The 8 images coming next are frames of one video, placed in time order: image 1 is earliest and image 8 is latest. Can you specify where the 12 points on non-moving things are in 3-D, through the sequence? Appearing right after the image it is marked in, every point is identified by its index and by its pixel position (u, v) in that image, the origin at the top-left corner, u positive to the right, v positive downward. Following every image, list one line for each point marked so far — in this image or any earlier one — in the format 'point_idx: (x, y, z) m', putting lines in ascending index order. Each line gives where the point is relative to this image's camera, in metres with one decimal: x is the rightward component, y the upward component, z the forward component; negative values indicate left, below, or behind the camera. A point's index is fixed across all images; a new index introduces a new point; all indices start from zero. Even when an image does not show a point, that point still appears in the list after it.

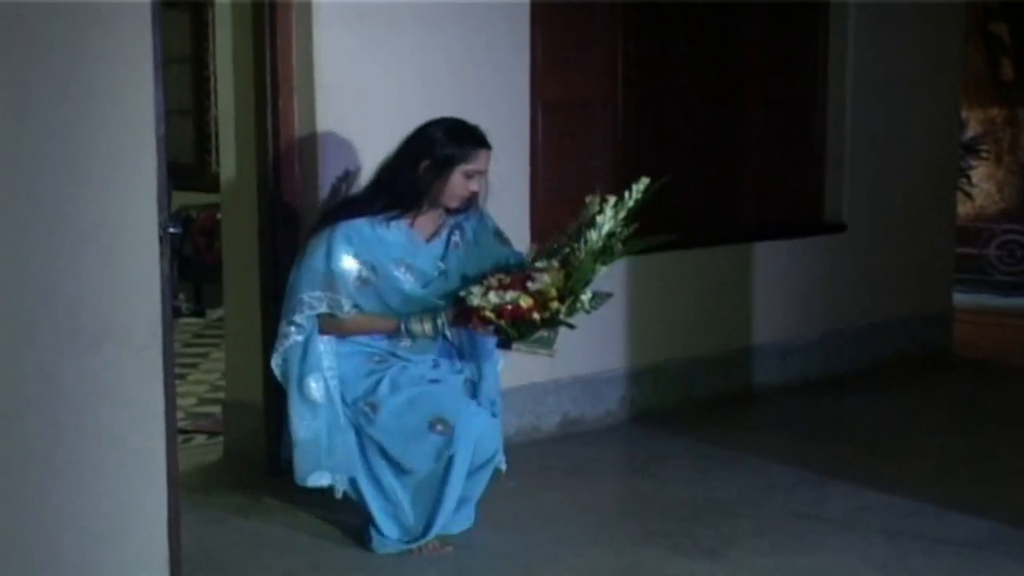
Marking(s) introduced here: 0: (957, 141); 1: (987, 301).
0: (+2.1, +0.7, +7.9) m
1: (+2.9, 0.0, +9.9) m
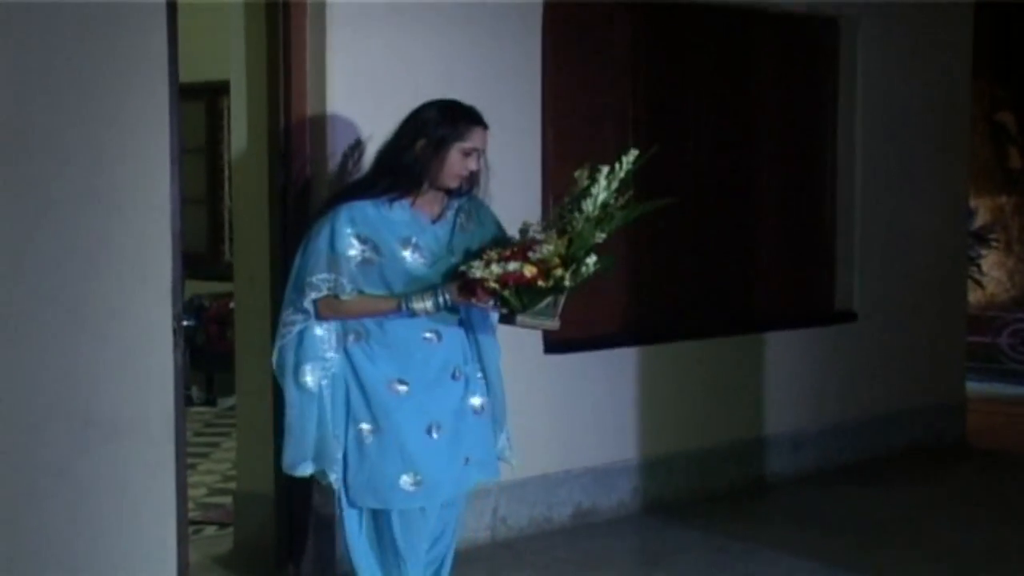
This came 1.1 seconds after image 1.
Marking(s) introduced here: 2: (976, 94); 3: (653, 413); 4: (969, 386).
0: (+2.1, +0.3, +8.0) m
1: (+2.9, -0.6, +9.9) m
2: (+3.4, +1.4, +12.2) m
3: (+0.5, -0.5, +6.5) m
4: (+2.7, -0.6, +9.9) m
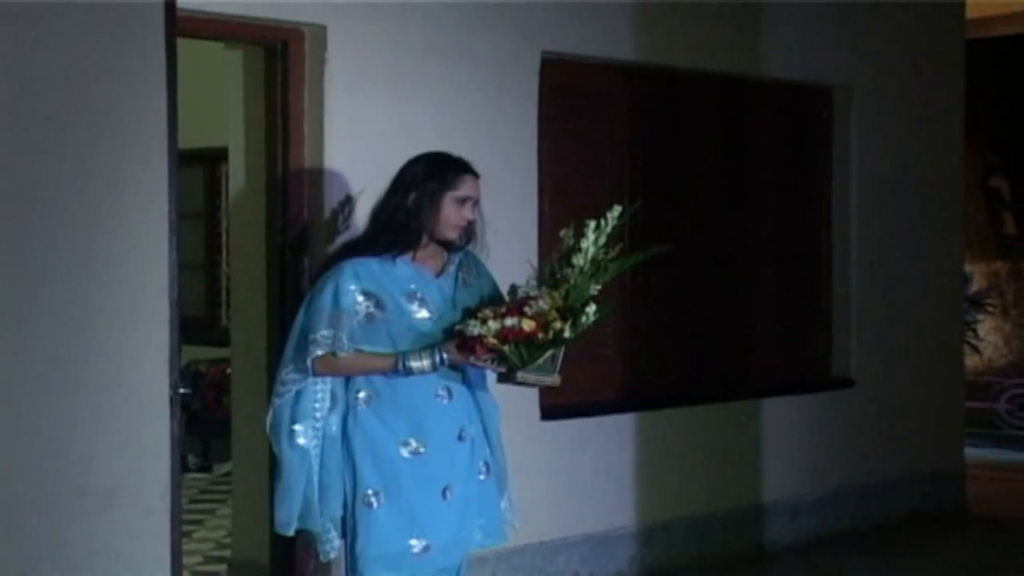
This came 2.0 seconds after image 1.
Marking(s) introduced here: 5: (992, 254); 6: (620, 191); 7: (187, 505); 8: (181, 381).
0: (+2.1, 0.0, +8.0) m
1: (+2.9, -1.0, +9.9) m
2: (+3.3, +0.9, +12.3) m
3: (+0.5, -0.7, +6.5) m
4: (+2.7, -1.0, +9.9) m
5: (+3.6, +0.3, +12.5) m
6: (+0.4, +0.4, +6.6) m
7: (-1.4, -0.9, +7.1) m
8: (-1.3, -0.4, +6.4) m
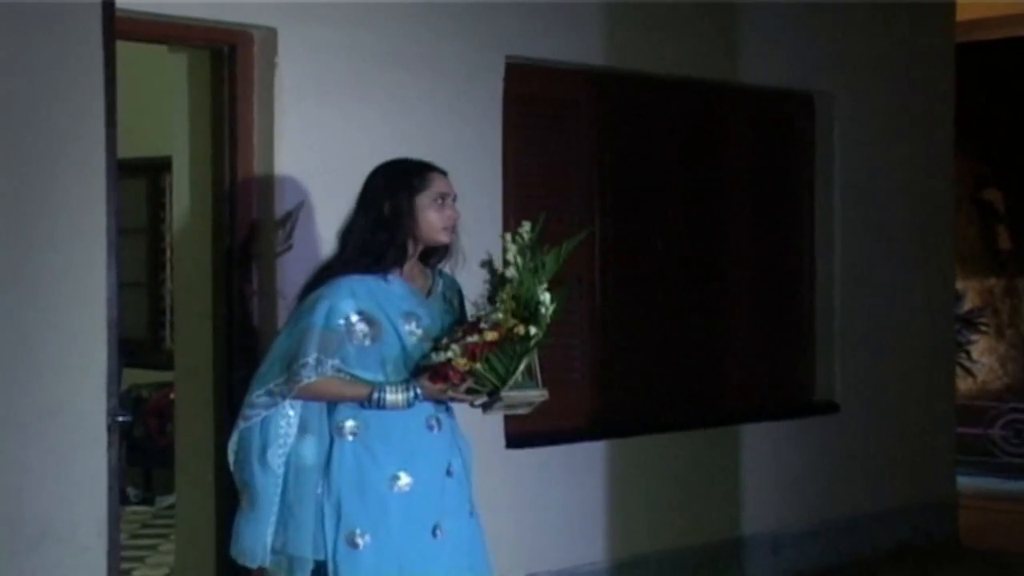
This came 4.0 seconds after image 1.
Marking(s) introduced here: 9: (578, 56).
0: (+2.0, -0.1, +7.6) m
1: (+2.7, -1.1, +9.5) m
2: (+3.1, +0.7, +12.0) m
3: (+0.4, -0.8, +6.1) m
4: (+2.5, -1.1, +9.5) m
5: (+3.4, +0.1, +12.2) m
6: (+0.3, +0.3, +6.2) m
7: (-1.5, -1.0, +6.7) m
8: (-1.4, -0.4, +6.0) m
9: (+0.2, +0.8, +6.0) m
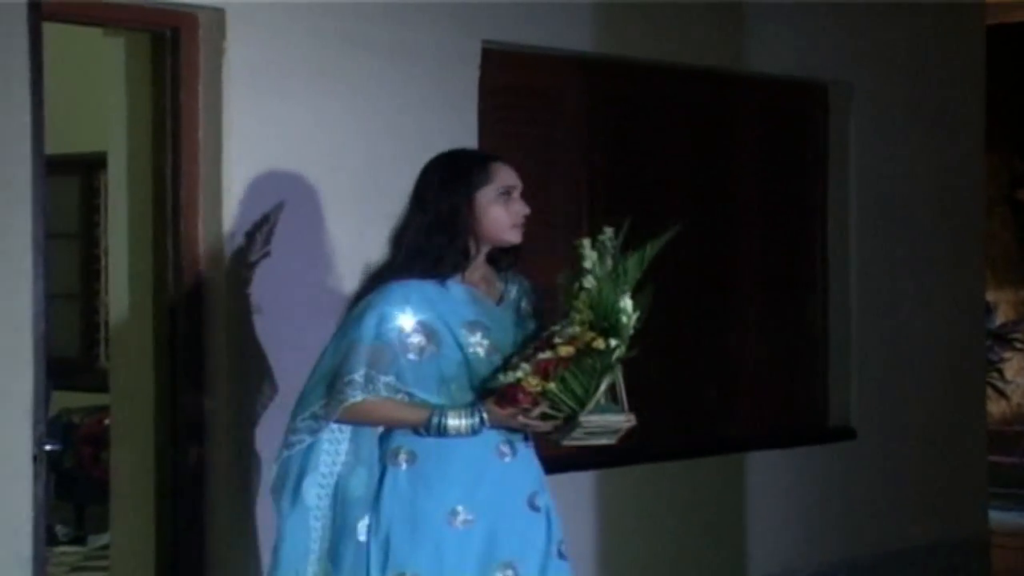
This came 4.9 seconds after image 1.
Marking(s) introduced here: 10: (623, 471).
0: (+1.9, -0.2, +7.0) m
1: (+2.6, -1.2, +8.9) m
2: (+3.0, +0.6, +11.3) m
3: (+0.3, -0.8, +5.4) m
4: (+2.4, -1.2, +8.9) m
5: (+3.3, 0.0, +11.6) m
6: (+0.2, +0.3, +5.5) m
7: (-1.6, -1.0, +6.0) m
8: (-1.5, -0.5, +5.3) m
9: (+0.2, +0.8, +5.4) m
10: (+0.4, -0.6, +5.5) m
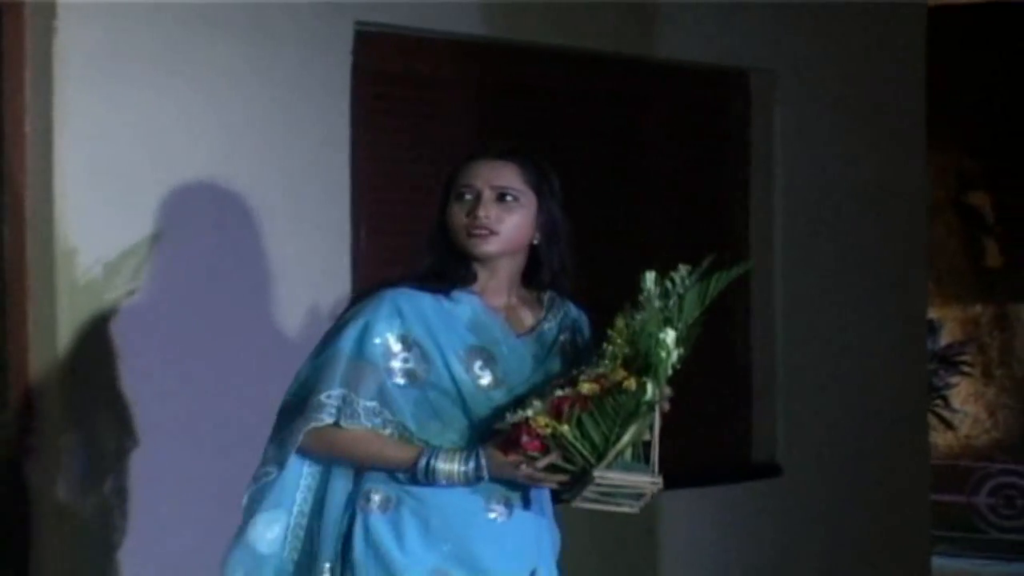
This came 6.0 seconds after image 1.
0: (+1.4, -0.3, +6.4) m
1: (+2.0, -1.3, +8.3) m
2: (+2.3, +0.5, +10.8) m
3: (0.0, -0.9, +4.7) m
4: (+1.9, -1.3, +8.3) m
5: (+2.5, -0.1, +11.1) m
6: (-0.1, +0.2, +4.8) m
7: (-2.0, -1.1, +5.2) m
8: (-1.8, -0.5, +4.5) m
9: (-0.2, +0.7, +4.7) m
10: (0.0, -0.6, +4.8) m
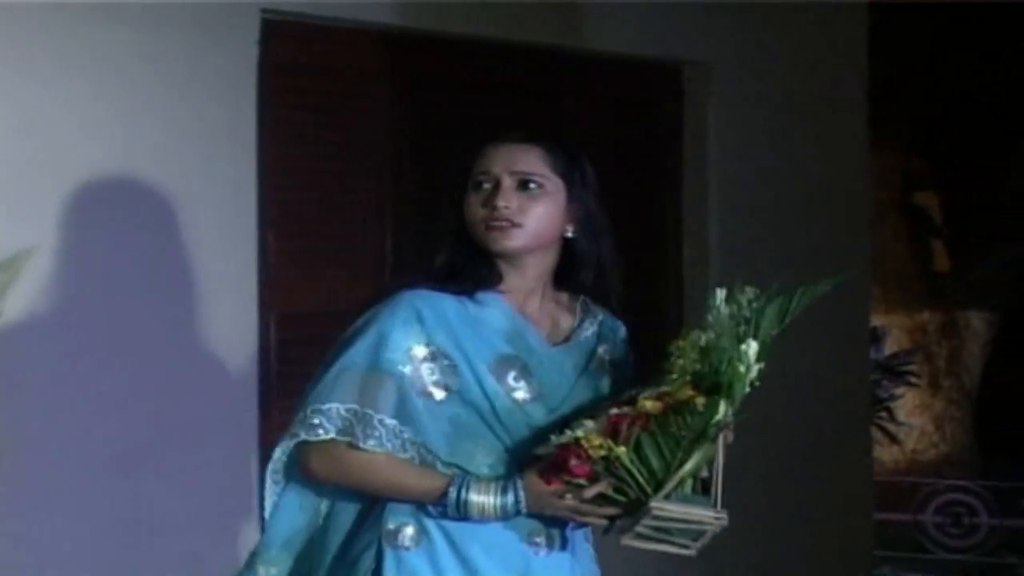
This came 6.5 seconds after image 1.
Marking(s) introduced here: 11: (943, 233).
0: (+1.1, -0.3, +6.2) m
1: (+1.5, -1.3, +8.1) m
2: (+1.6, +0.4, +10.6) m
3: (-0.2, -0.9, +4.4) m
4: (+1.4, -1.3, +8.1) m
5: (+1.8, -0.2, +10.9) m
6: (-0.3, +0.2, +4.5) m
7: (-2.2, -1.1, +4.6) m
8: (-2.0, -0.5, +4.0) m
9: (-0.4, +0.7, +4.3) m
10: (-0.2, -0.7, +4.4) m
11: (+1.2, +0.2, +4.5) m
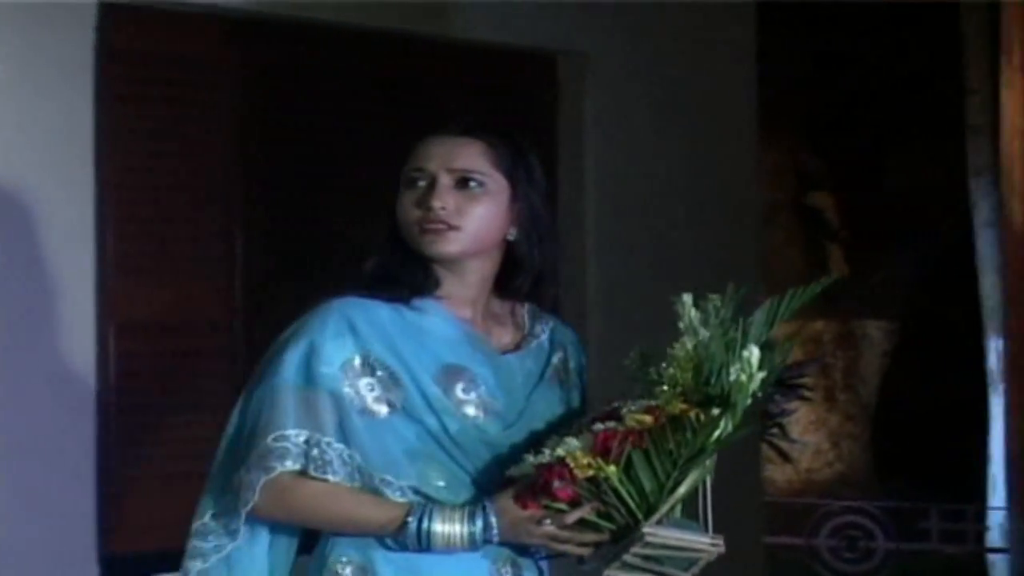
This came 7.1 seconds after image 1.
0: (+0.6, -0.3, +5.9) m
1: (+0.8, -1.4, +7.8) m
2: (+0.6, +0.3, +10.4) m
3: (-0.5, -0.9, +4.0) m
4: (+0.6, -1.4, +7.8) m
5: (+0.8, -0.3, +10.7) m
6: (-0.7, +0.2, +4.0) m
7: (-2.5, -1.1, +4.0) m
8: (-2.2, -0.5, +3.4) m
9: (-0.7, +0.7, +3.9) m
10: (-0.5, -0.7, +4.0) m
11: (+0.8, +0.1, +4.2) m
